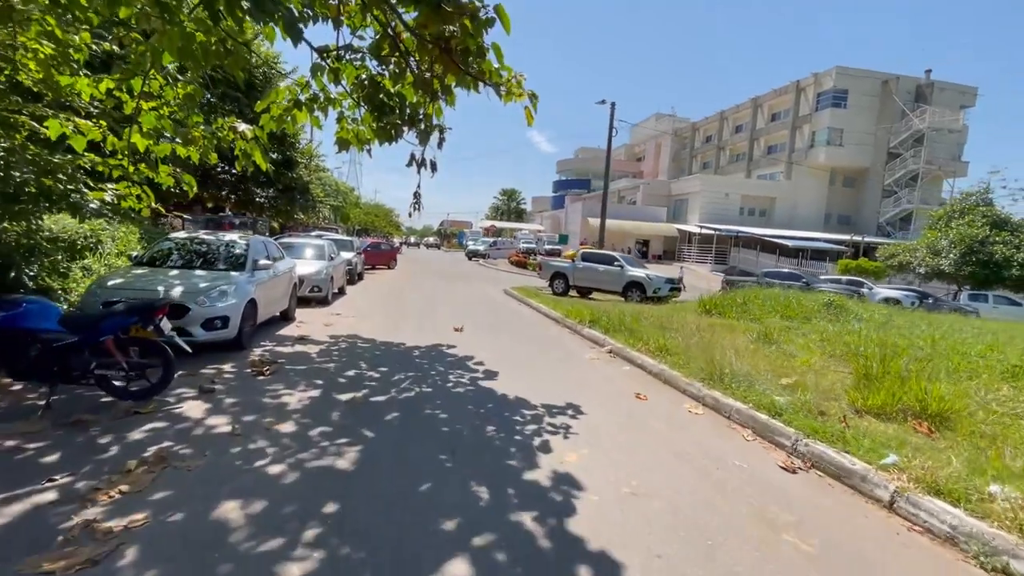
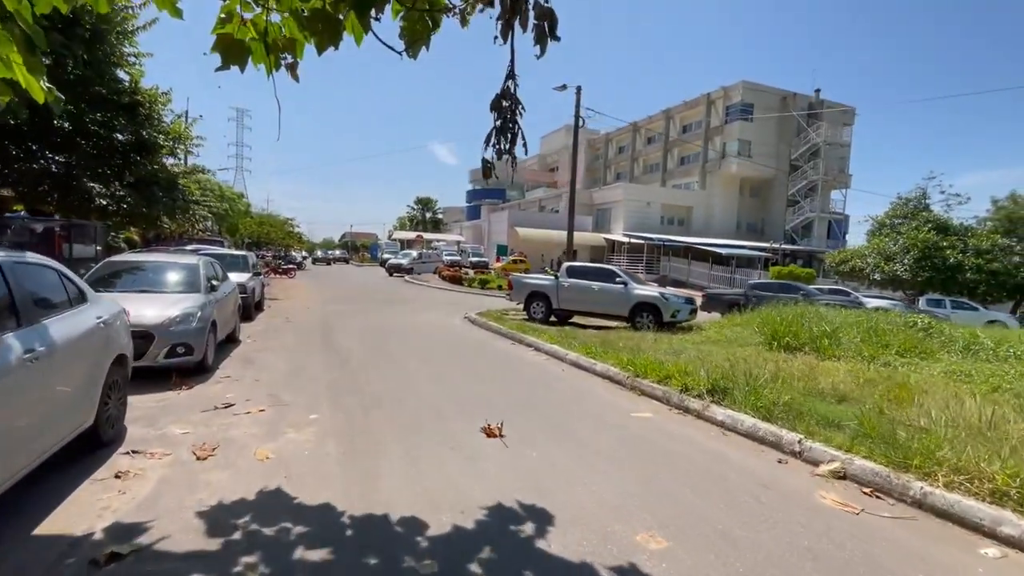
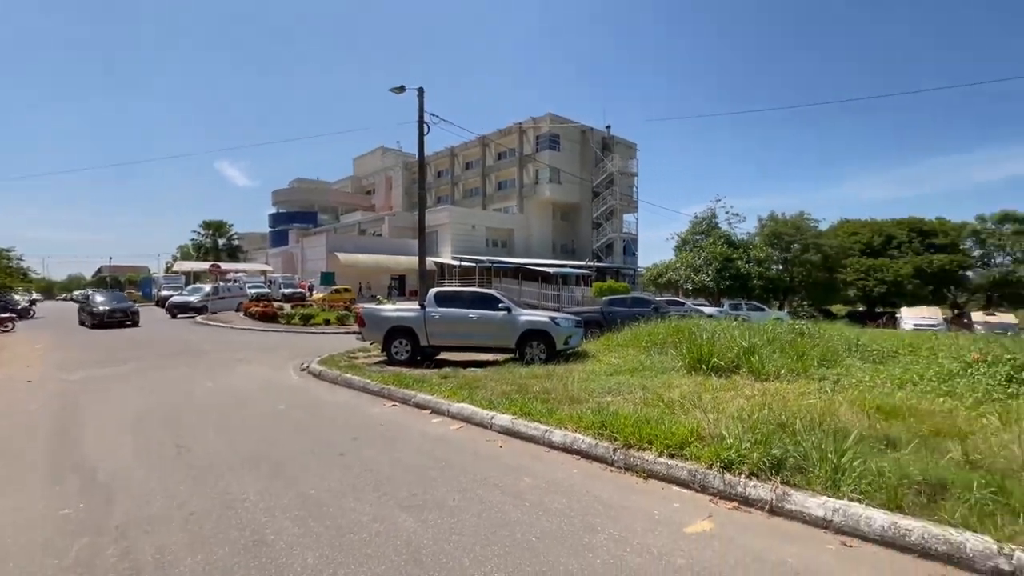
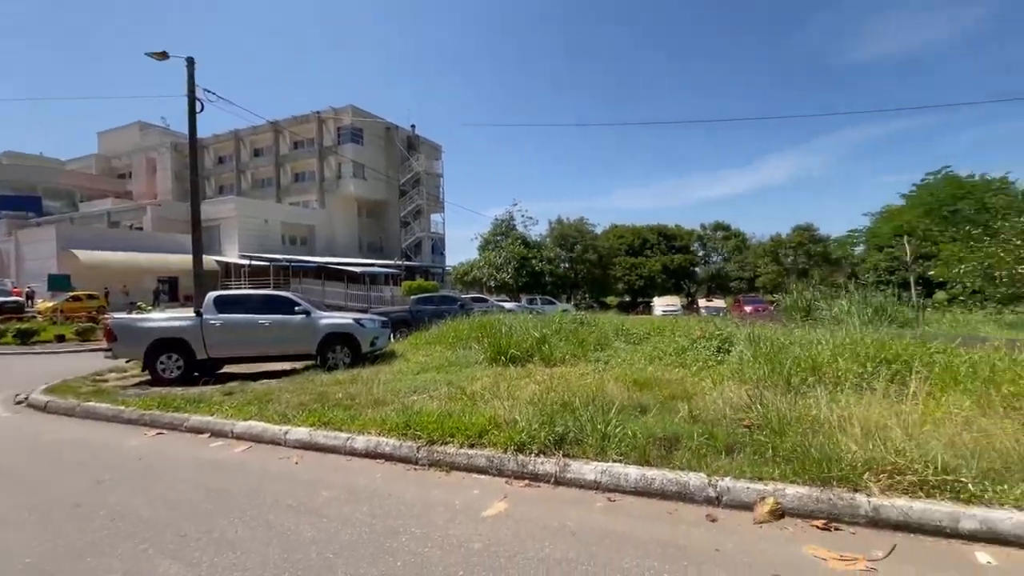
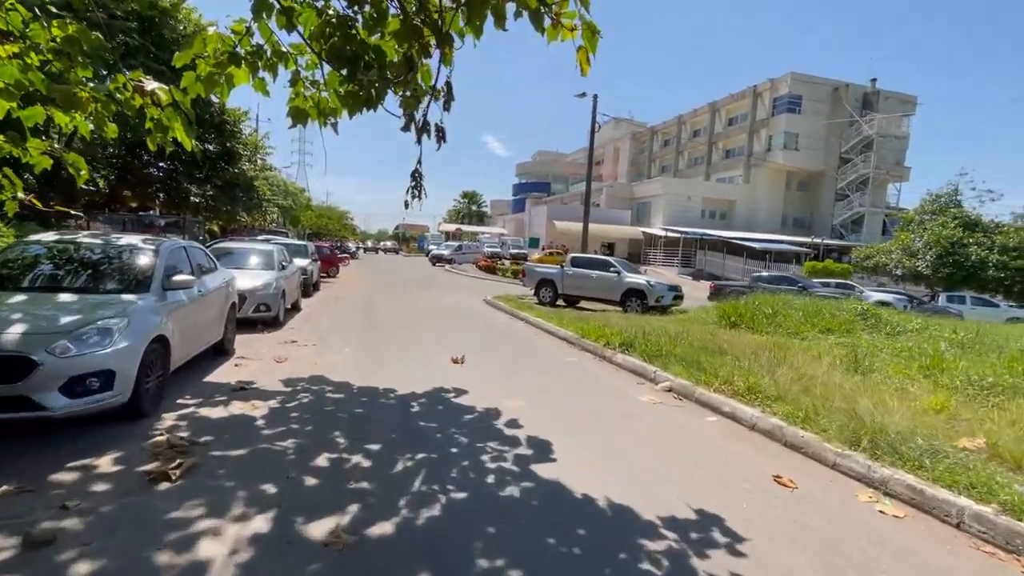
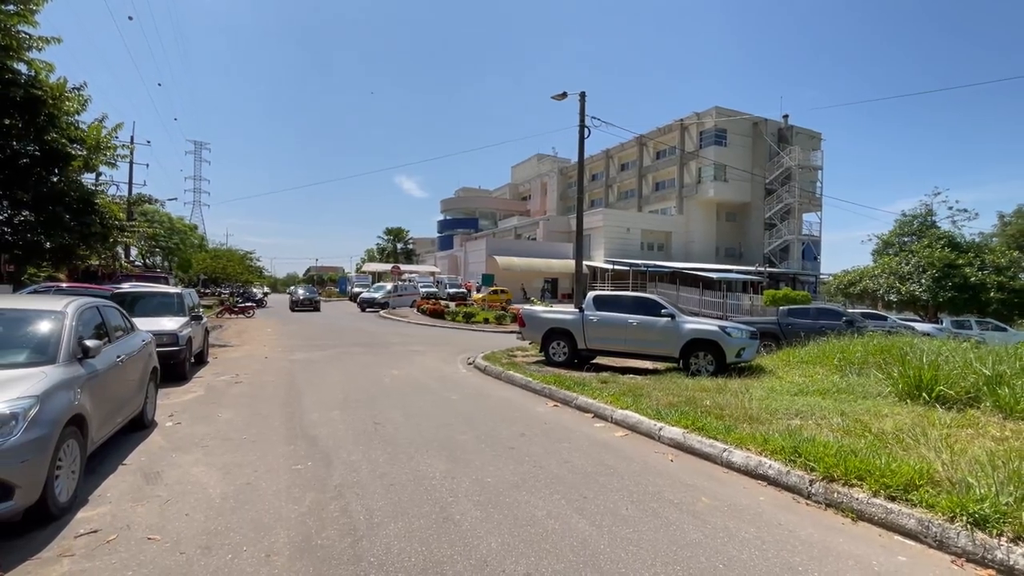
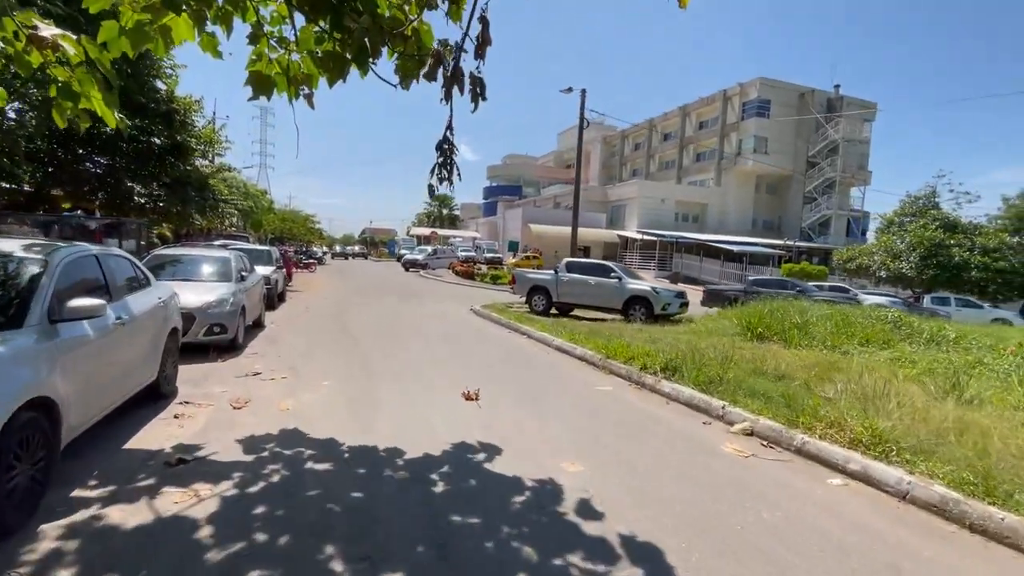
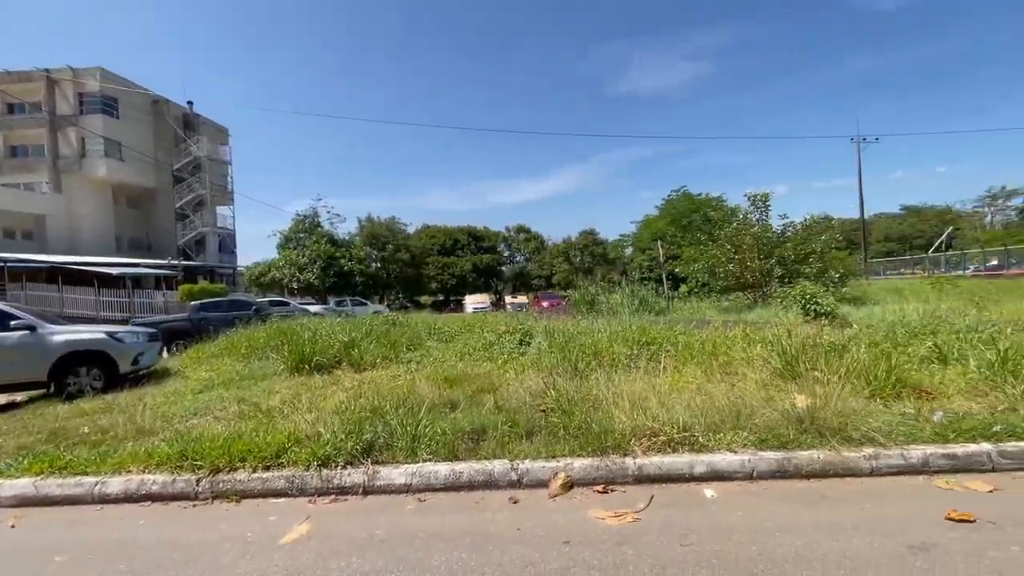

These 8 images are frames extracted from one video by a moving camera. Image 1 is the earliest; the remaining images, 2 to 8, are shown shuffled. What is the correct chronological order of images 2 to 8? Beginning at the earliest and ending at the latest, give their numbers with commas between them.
5, 7, 2, 6, 3, 4, 8
